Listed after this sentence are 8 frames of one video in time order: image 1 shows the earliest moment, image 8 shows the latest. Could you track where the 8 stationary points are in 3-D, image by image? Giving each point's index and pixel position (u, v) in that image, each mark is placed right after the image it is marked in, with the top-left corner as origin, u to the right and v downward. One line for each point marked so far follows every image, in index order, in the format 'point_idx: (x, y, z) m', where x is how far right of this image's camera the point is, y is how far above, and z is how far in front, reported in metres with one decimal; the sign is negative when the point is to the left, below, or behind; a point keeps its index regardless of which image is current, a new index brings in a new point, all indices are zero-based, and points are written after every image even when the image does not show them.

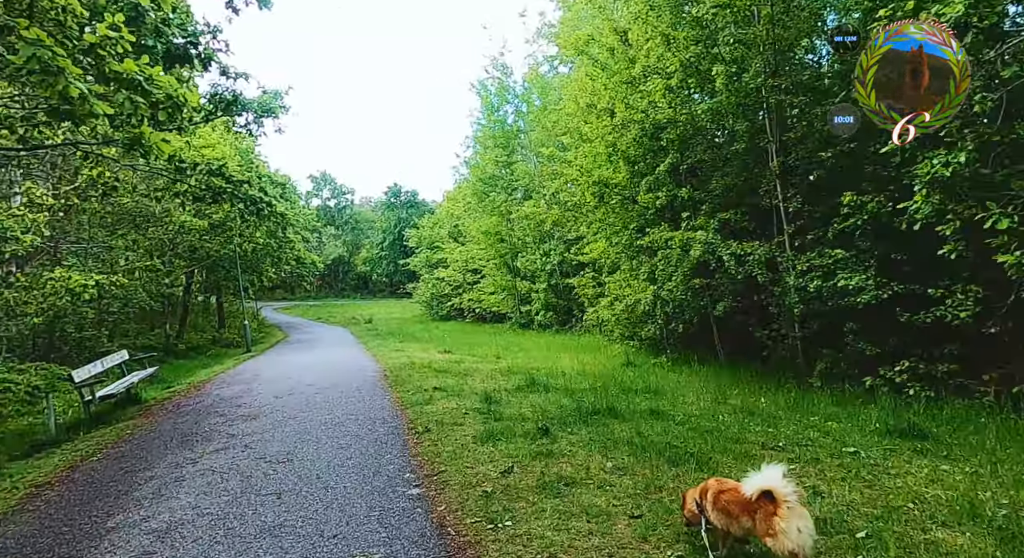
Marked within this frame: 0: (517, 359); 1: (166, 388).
0: (+0.2, -1.9, +13.8) m
1: (-7.1, -2.3, +12.2) m
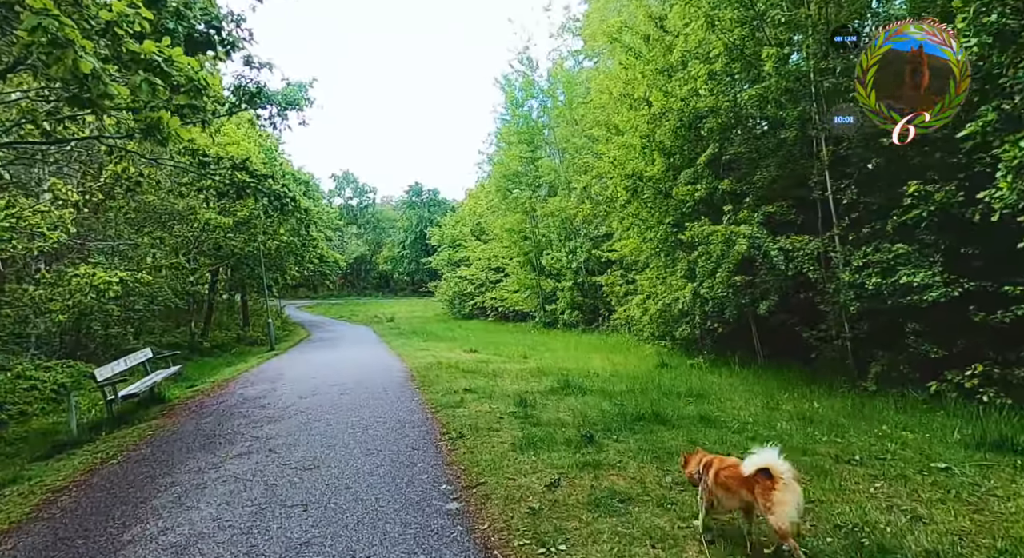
0: (+0.8, -1.8, +13.3) m
1: (-6.5, -2.2, +12.1) m
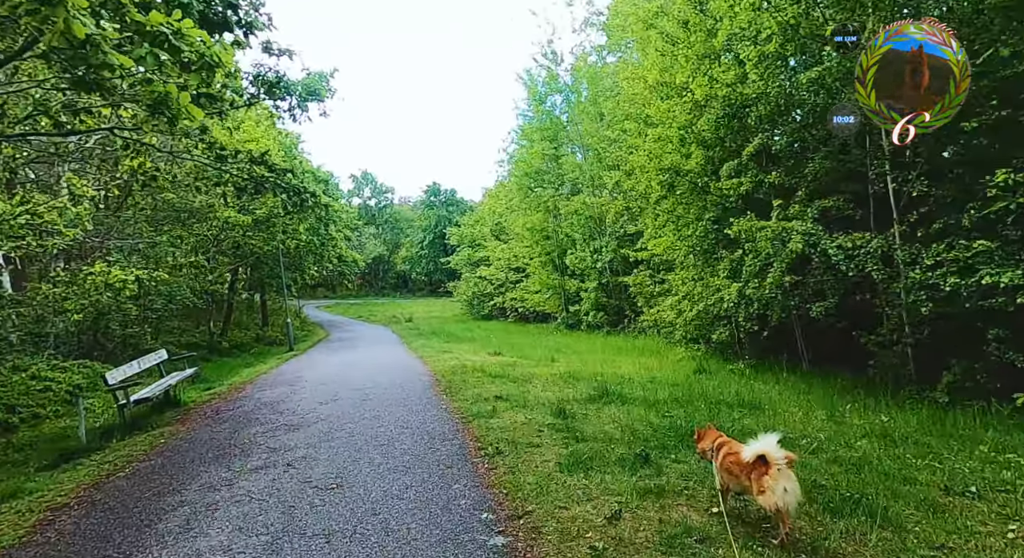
0: (+1.4, -1.8, +12.7) m
1: (-6.0, -2.2, +11.6) m
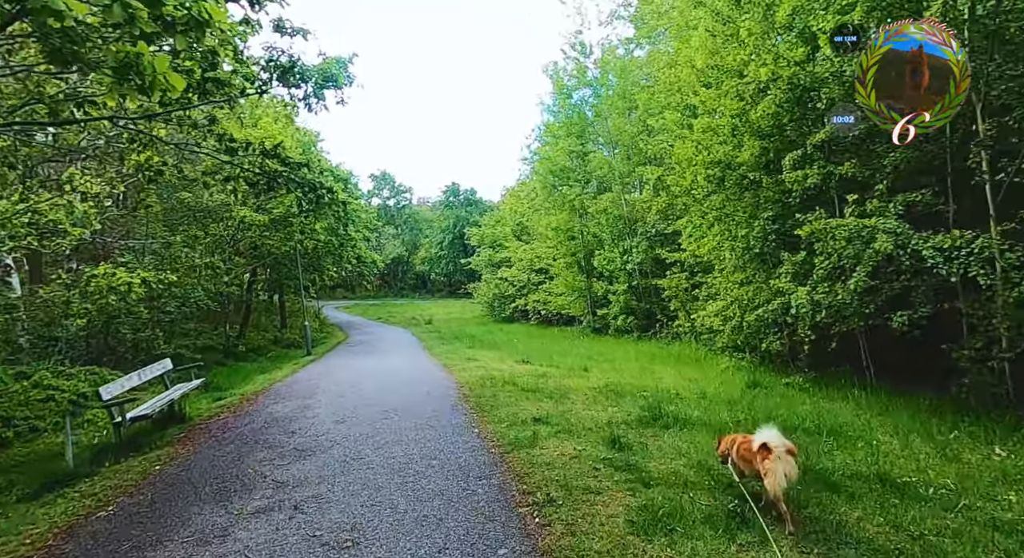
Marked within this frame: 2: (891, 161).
0: (+2.0, -1.9, +11.7) m
1: (-5.4, -2.2, +10.9) m
2: (+4.9, +1.5, +7.7) m
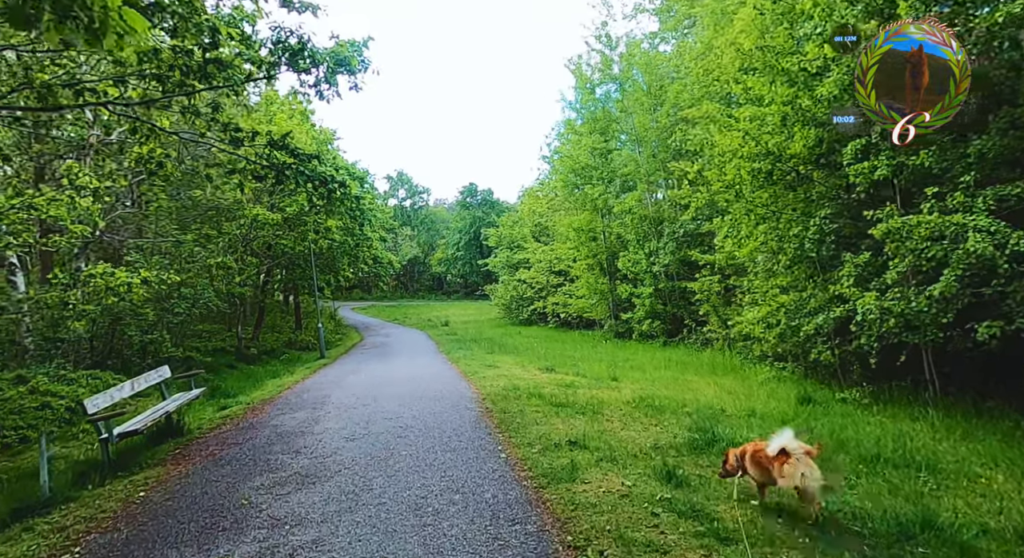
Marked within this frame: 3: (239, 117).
0: (+2.4, -2.0, +10.8) m
1: (-5.0, -2.2, +10.2) m
2: (+5.3, +1.5, +6.7) m
3: (-4.3, +2.6, +9.5) m
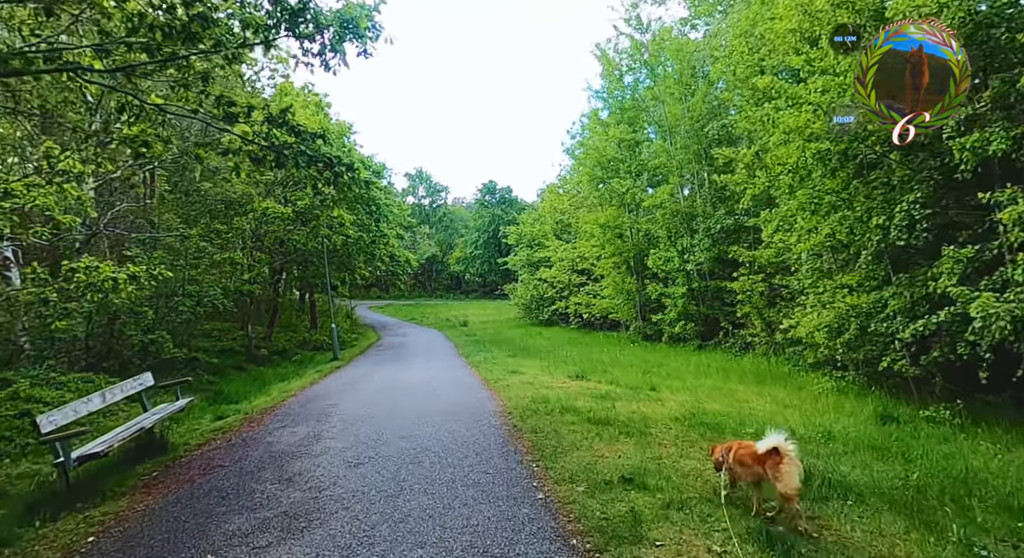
0: (+2.9, -1.9, +9.6) m
1: (-4.5, -2.2, +9.2) m
2: (+5.6, +1.5, +5.4) m
3: (-3.9, +2.7, +8.4) m
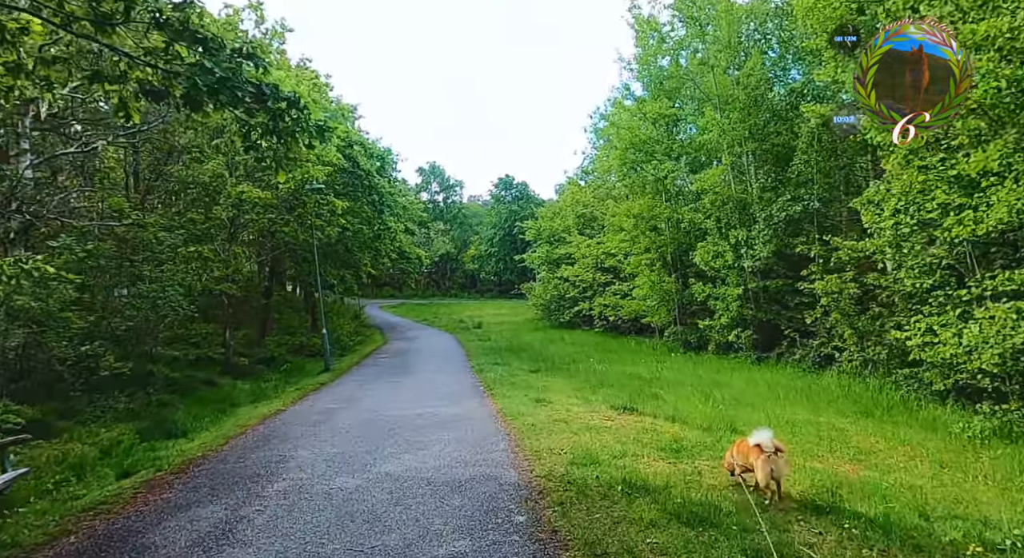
0: (+3.2, -1.9, +6.6) m
1: (-4.2, -2.1, +6.3) m
2: (+5.9, +1.5, +2.3) m
3: (-3.6, +2.7, +5.6) m
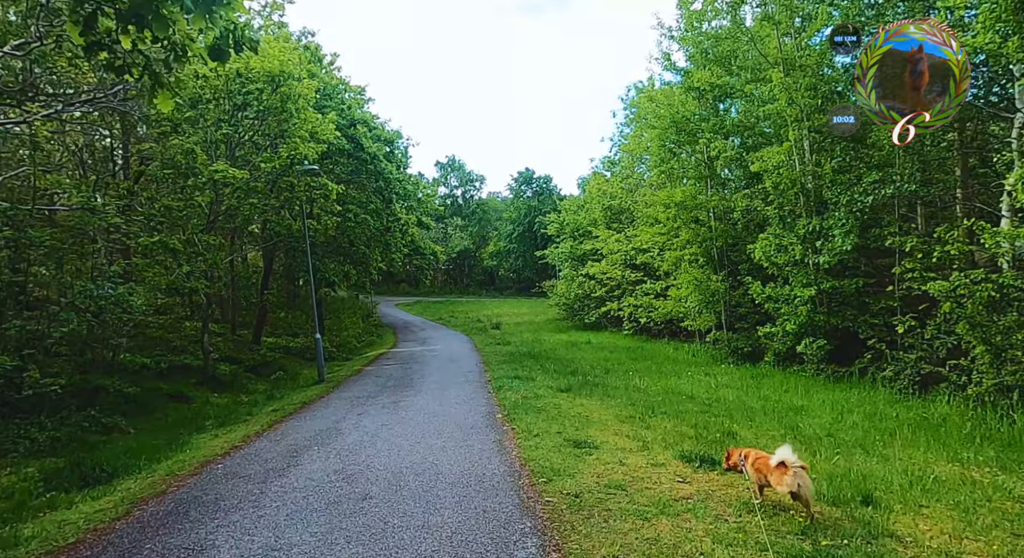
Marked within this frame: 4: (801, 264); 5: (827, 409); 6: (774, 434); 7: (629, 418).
0: (+3.5, -1.9, +4.0) m
1: (-4.0, -2.1, +4.0) m
2: (+6.0, +1.5, -0.4) m
3: (-3.4, +2.7, +3.2) m
4: (+6.8, +0.4, +14.0) m
5: (+5.3, -2.1, +9.9) m
6: (+3.6, -2.1, +8.3) m
7: (+1.6, -2.0, +8.5) m
